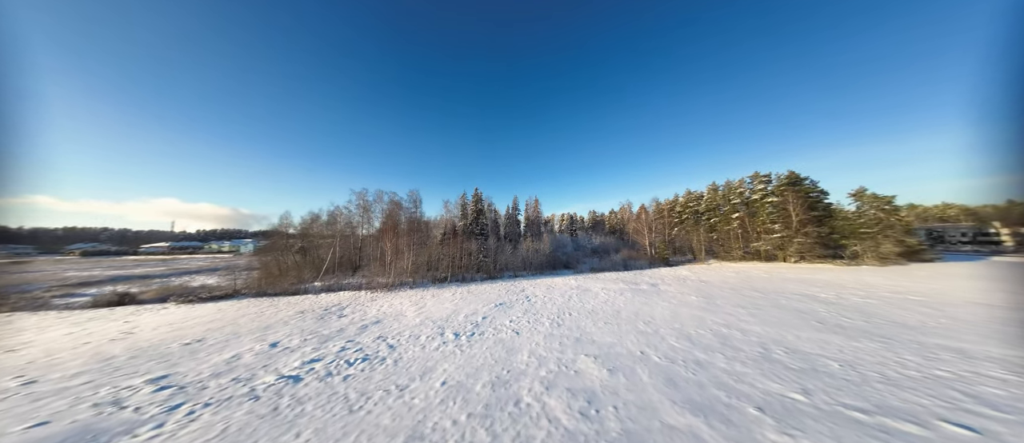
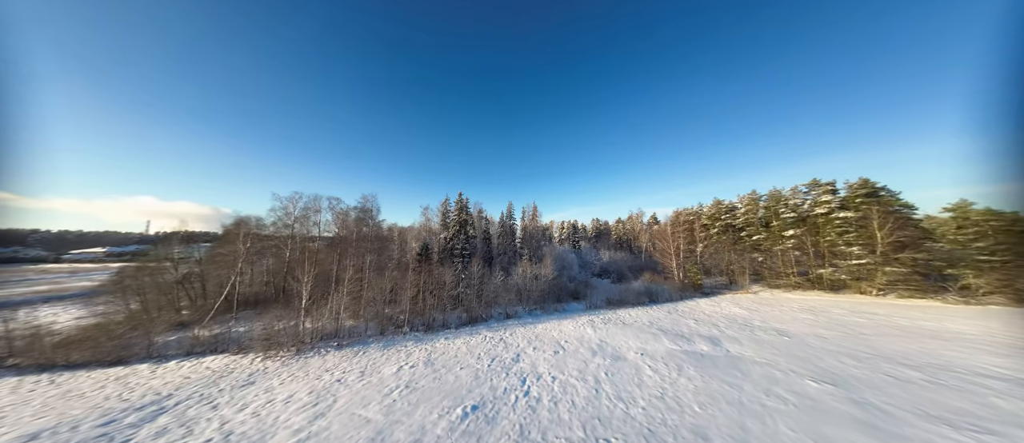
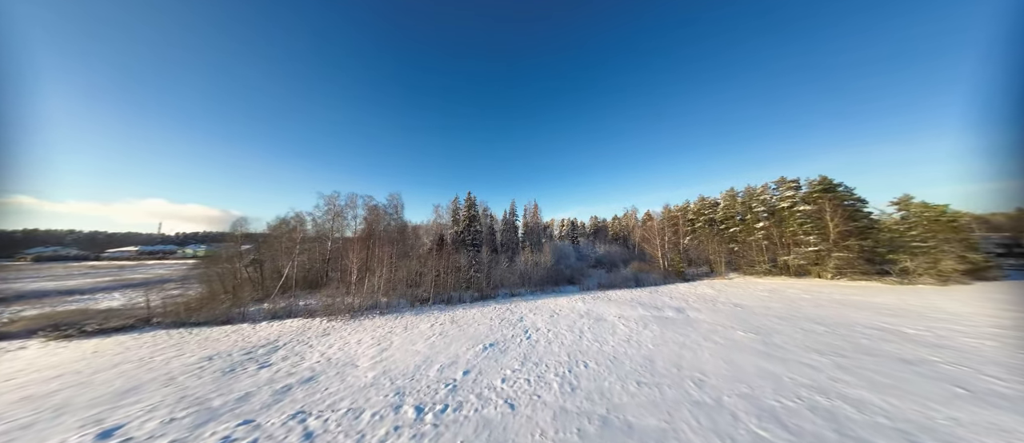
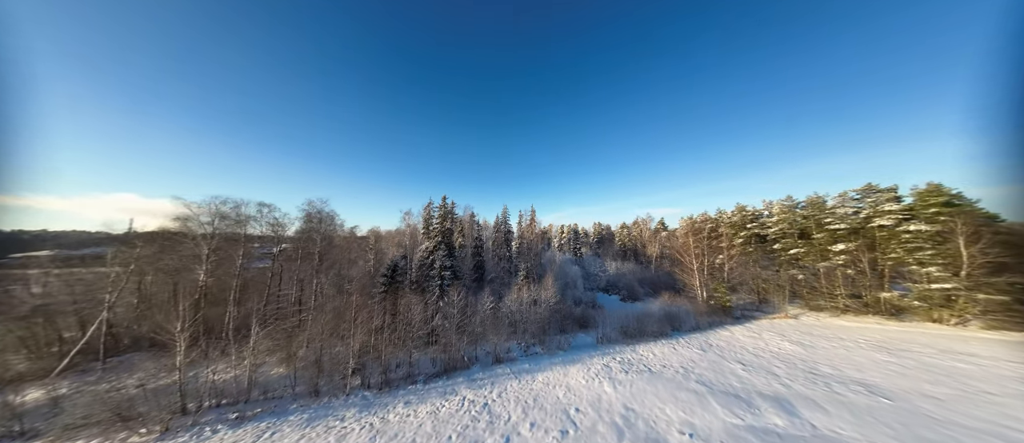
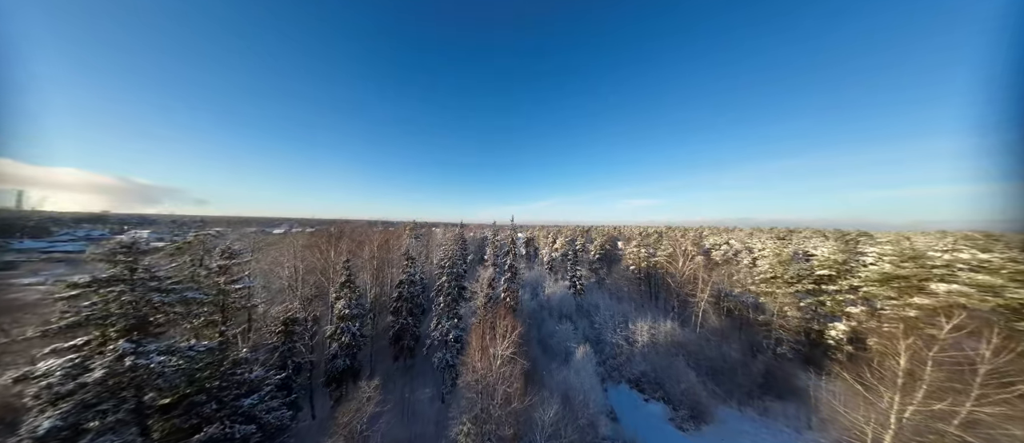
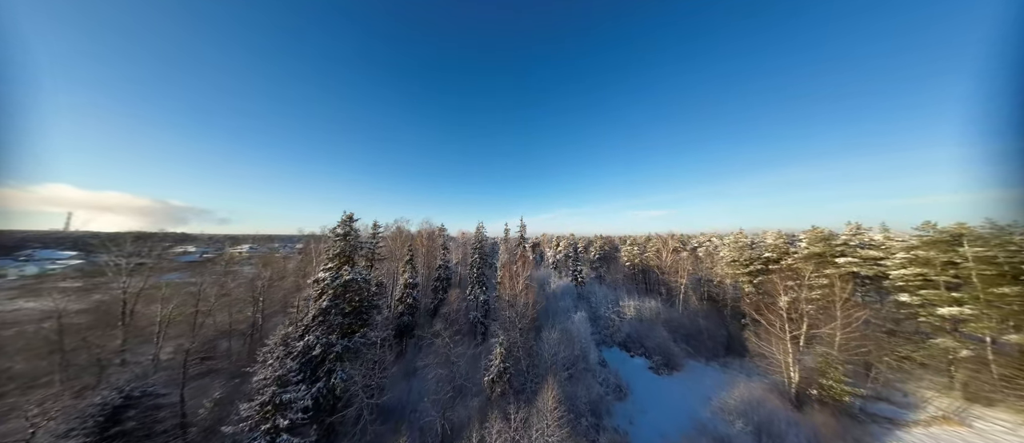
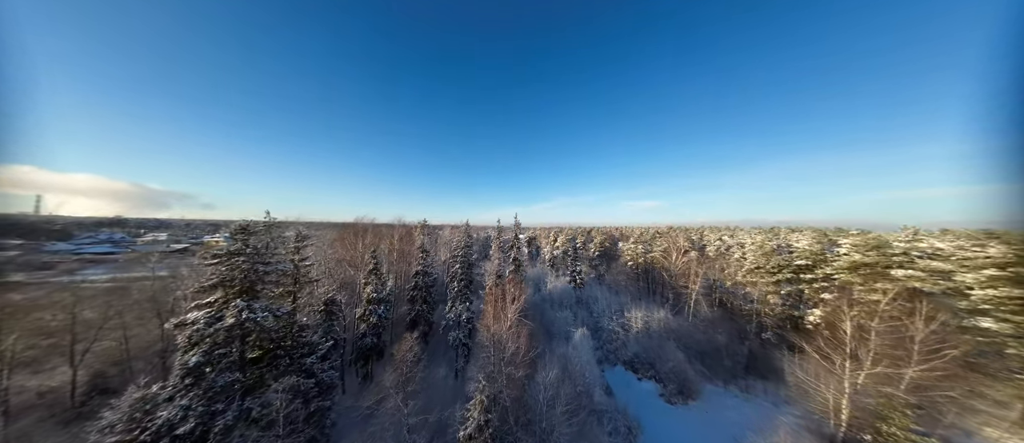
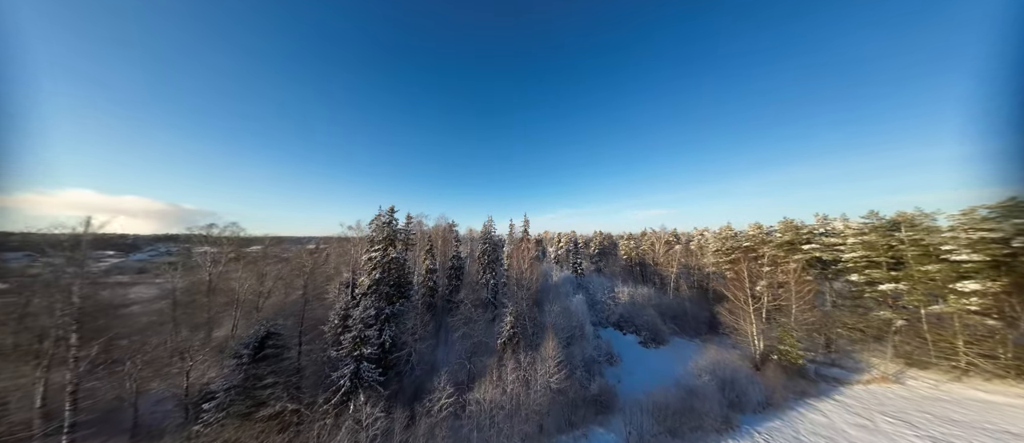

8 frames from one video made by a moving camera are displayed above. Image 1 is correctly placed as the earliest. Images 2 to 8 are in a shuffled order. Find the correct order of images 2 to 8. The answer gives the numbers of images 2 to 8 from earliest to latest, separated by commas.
3, 2, 4, 8, 6, 7, 5
